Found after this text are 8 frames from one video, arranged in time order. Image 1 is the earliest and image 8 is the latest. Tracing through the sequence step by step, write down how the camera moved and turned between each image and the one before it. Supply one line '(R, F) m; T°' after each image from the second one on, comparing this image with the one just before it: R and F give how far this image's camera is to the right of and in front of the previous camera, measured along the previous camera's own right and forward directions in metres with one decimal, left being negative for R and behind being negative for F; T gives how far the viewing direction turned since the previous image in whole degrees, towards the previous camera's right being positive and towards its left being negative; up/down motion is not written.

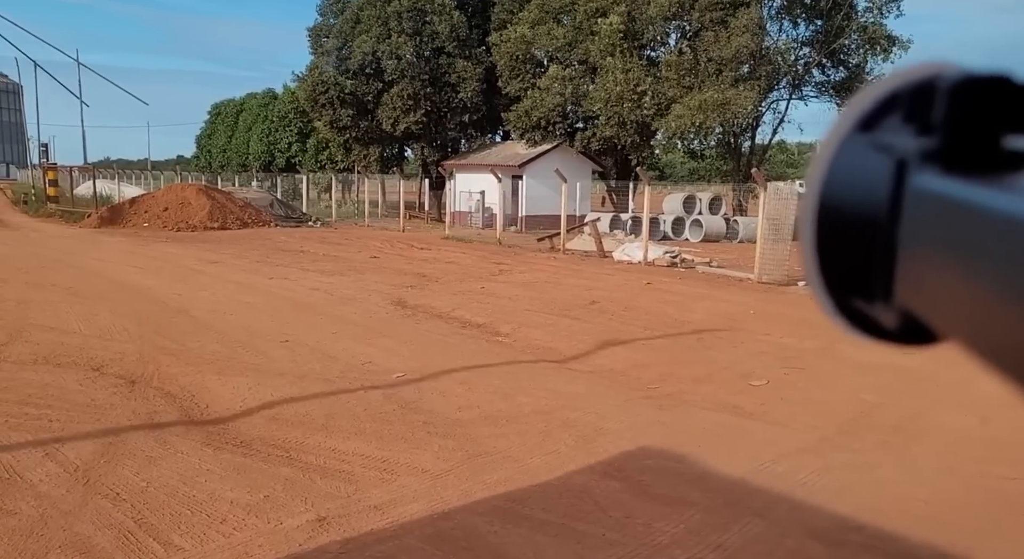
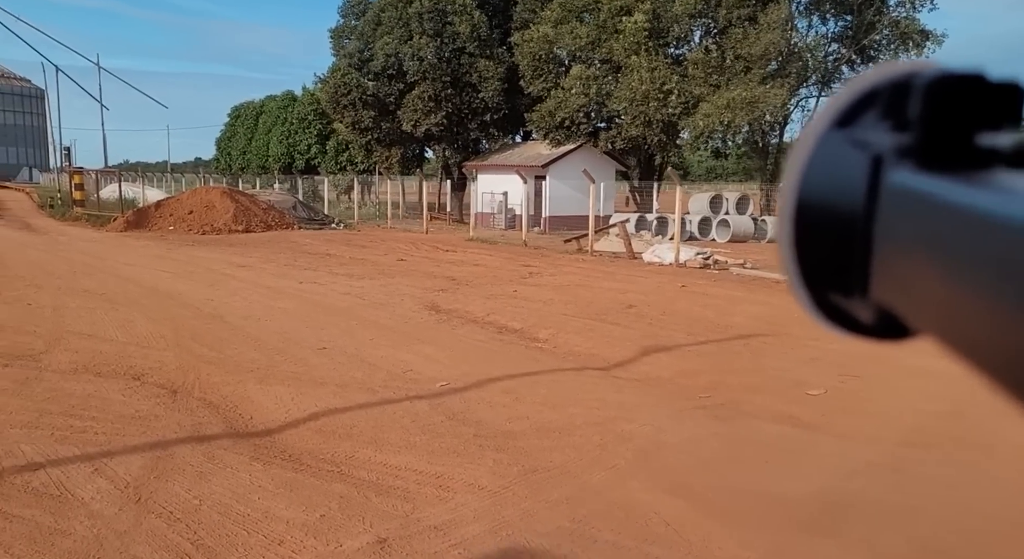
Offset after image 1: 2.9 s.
(-0.3, +0.2) m; -1°
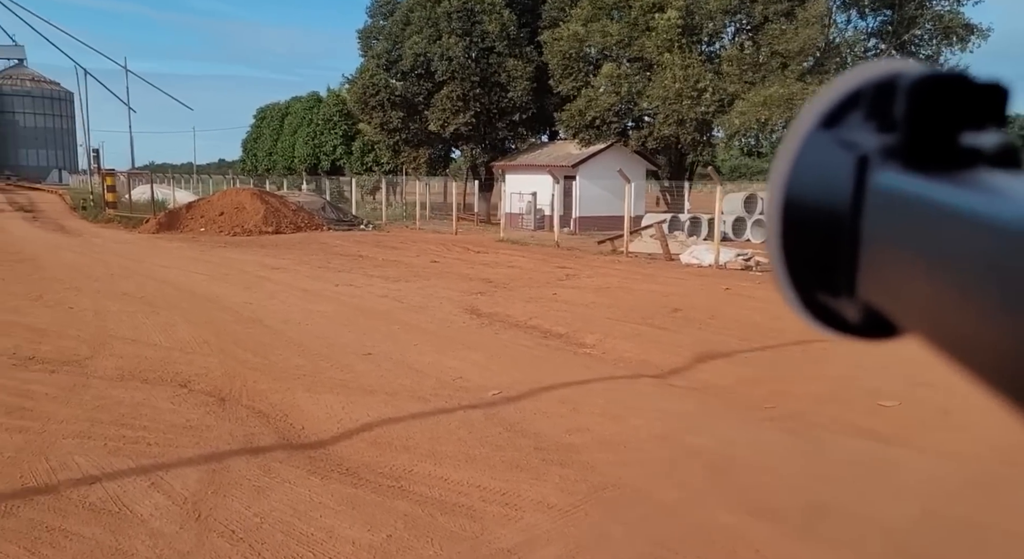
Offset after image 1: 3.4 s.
(-0.3, +0.2) m; -2°
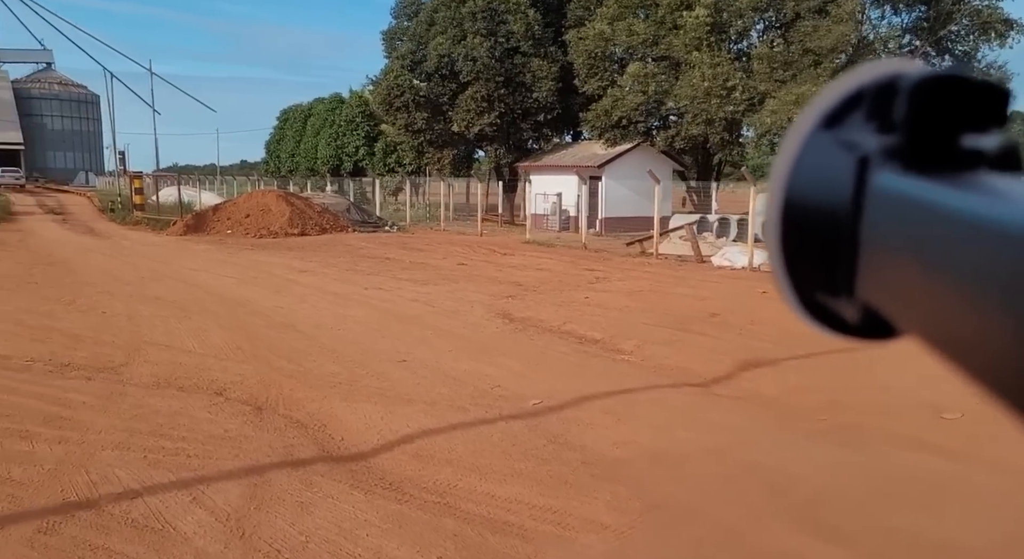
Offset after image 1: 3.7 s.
(-0.2, +0.2) m; -2°
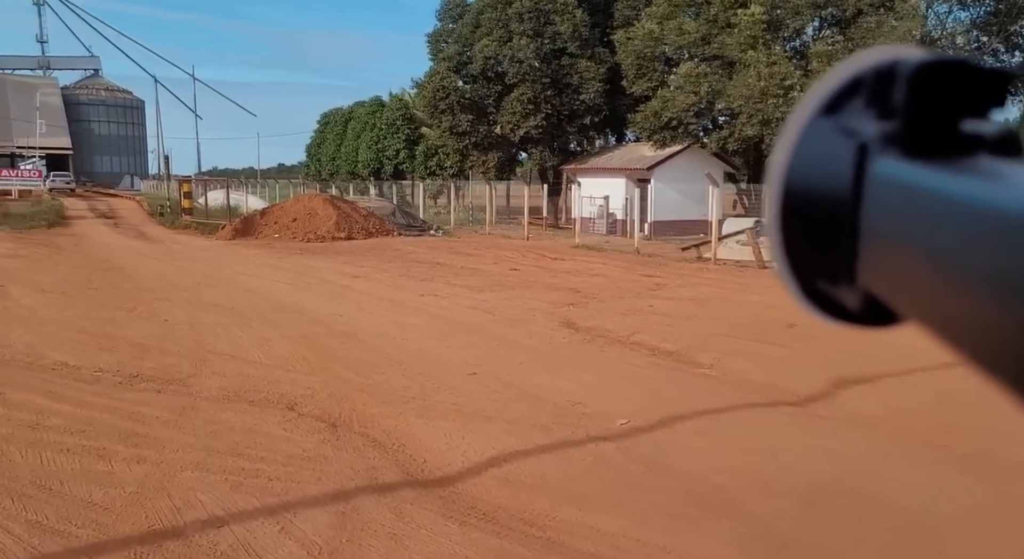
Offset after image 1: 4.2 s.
(-0.4, +0.3) m; -3°
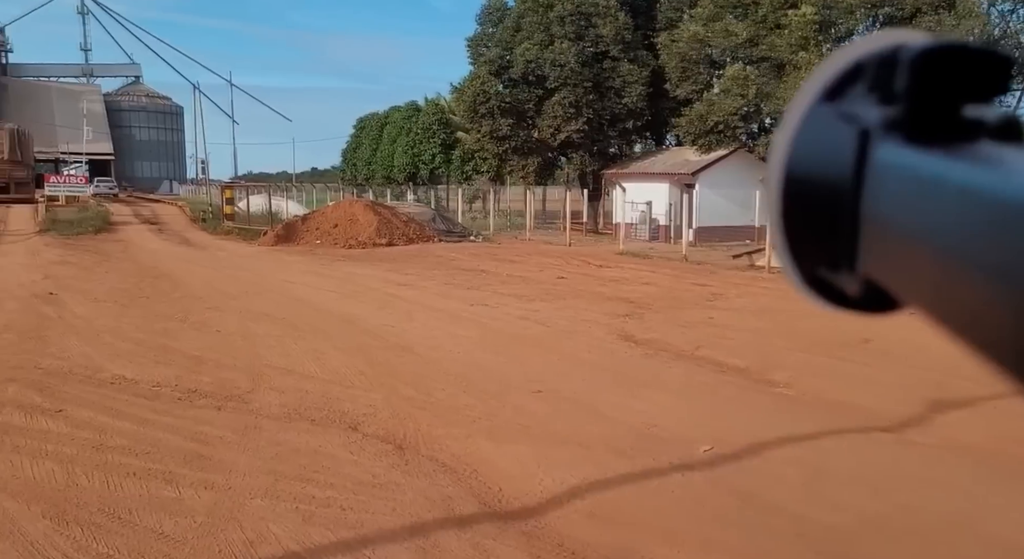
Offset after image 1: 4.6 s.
(-0.4, +0.3) m; -2°
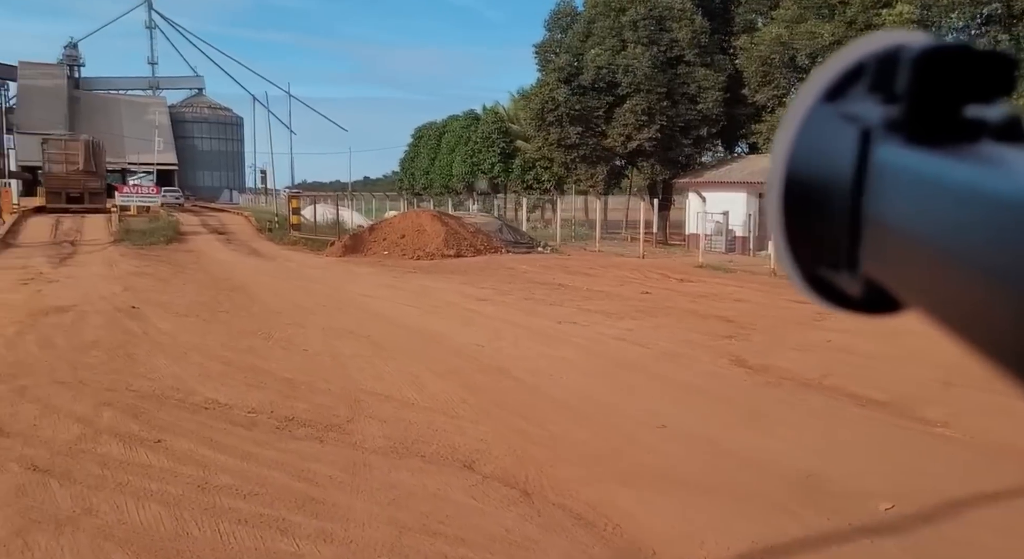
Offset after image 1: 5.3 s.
(-0.7, +0.6) m; -4°
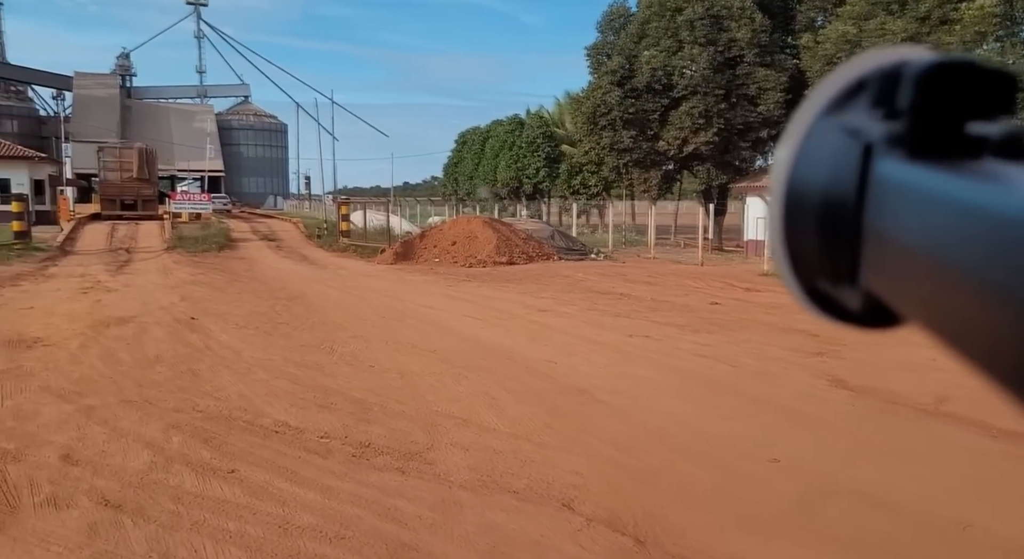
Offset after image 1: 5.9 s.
(-0.5, +0.5) m; -3°
